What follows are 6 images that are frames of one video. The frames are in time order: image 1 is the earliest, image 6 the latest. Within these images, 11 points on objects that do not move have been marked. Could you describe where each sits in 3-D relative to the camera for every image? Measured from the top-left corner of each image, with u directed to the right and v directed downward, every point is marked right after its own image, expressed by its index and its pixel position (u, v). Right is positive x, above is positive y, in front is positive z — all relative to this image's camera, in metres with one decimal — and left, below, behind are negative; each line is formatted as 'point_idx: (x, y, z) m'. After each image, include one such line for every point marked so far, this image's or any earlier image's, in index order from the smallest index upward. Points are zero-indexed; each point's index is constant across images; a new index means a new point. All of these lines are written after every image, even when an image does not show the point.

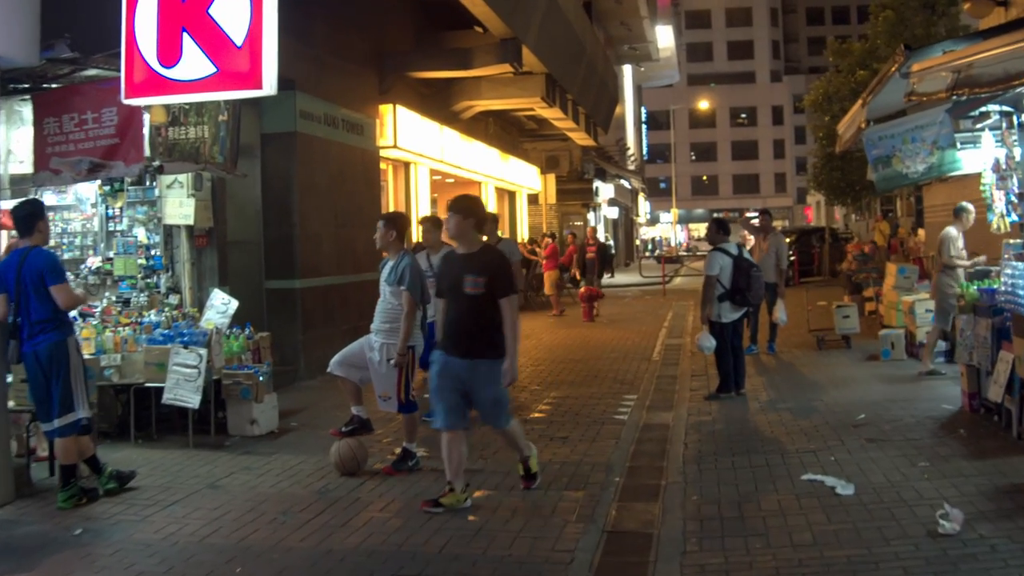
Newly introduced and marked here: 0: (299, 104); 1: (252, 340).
0: (-2.5, +2.2, +11.2) m
1: (-2.5, -0.5, +9.1) m
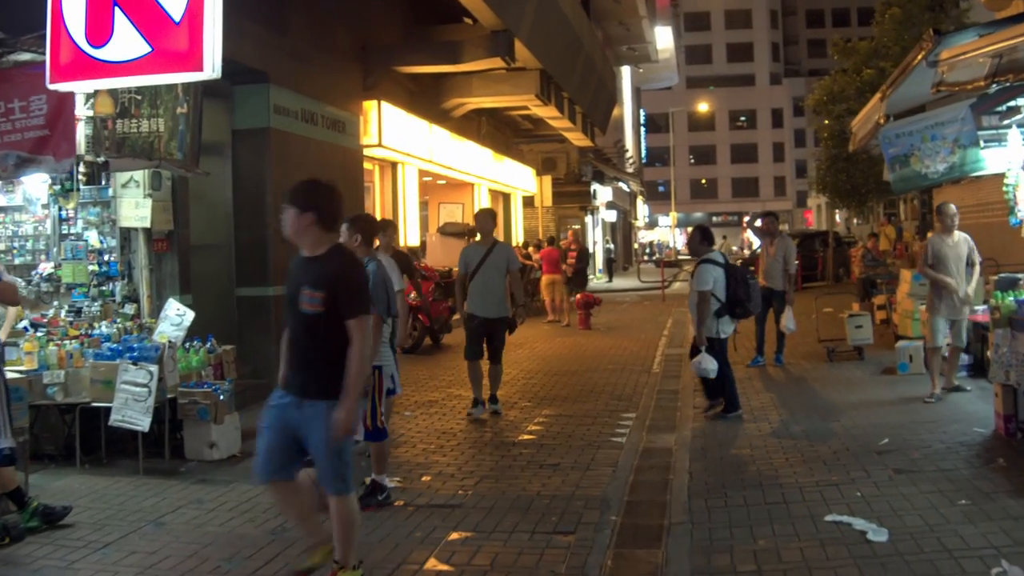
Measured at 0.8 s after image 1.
0: (-2.6, +2.1, +10.4) m
1: (-2.6, -0.6, +8.3) m
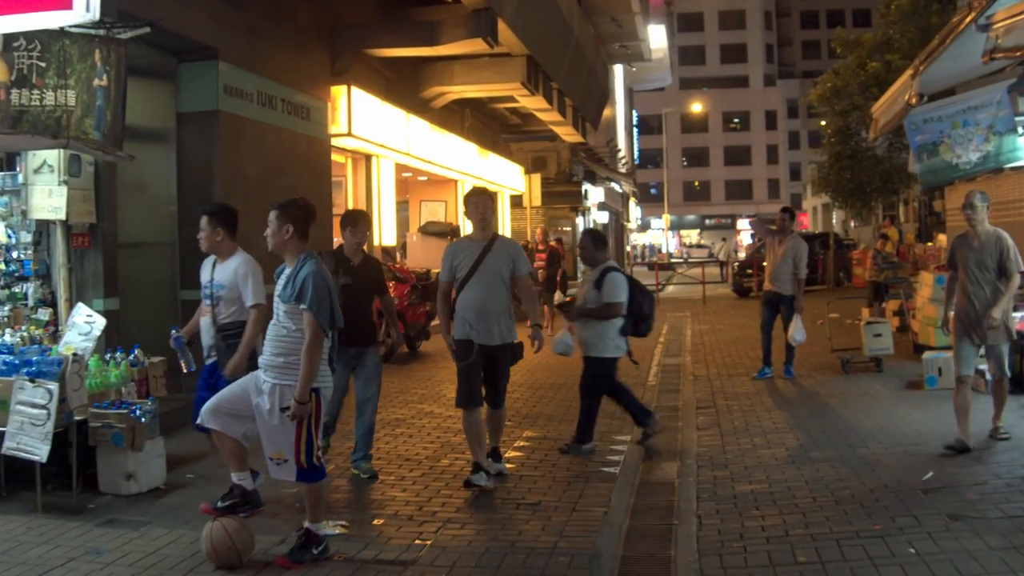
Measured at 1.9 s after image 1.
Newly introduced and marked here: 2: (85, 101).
0: (-2.8, +2.0, +9.2) m
1: (-2.8, -0.6, +7.0) m
2: (-3.0, +1.3, +6.7) m
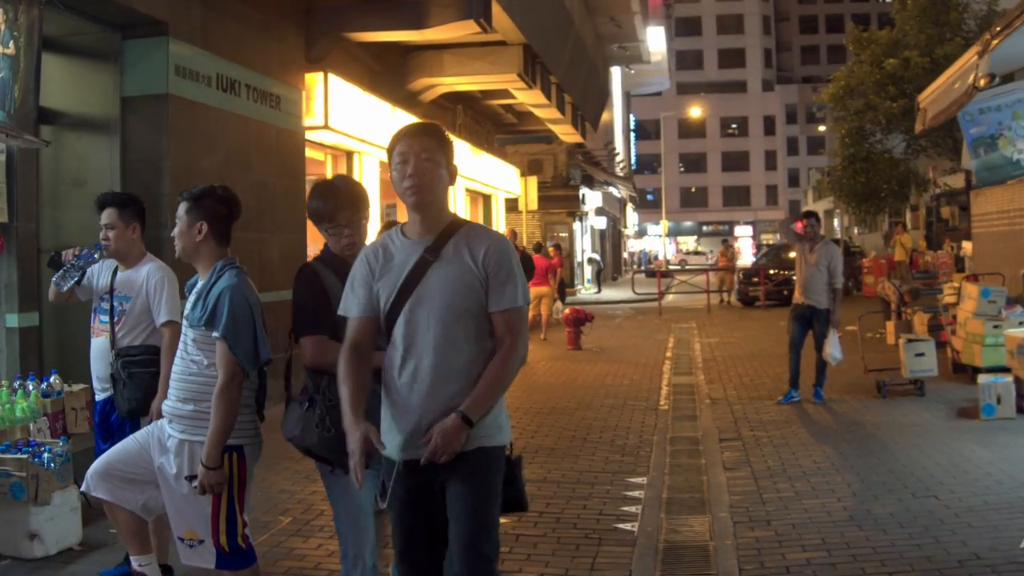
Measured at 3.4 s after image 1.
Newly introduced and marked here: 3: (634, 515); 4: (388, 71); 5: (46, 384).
0: (-2.8, +1.9, +8.0) m
1: (-2.8, -0.7, +5.8) m
2: (-3.1, +1.3, +5.4) m
3: (+0.7, -1.4, +5.8) m
4: (-1.7, +3.0, +13.3) m
5: (-2.9, -0.6, +5.9) m
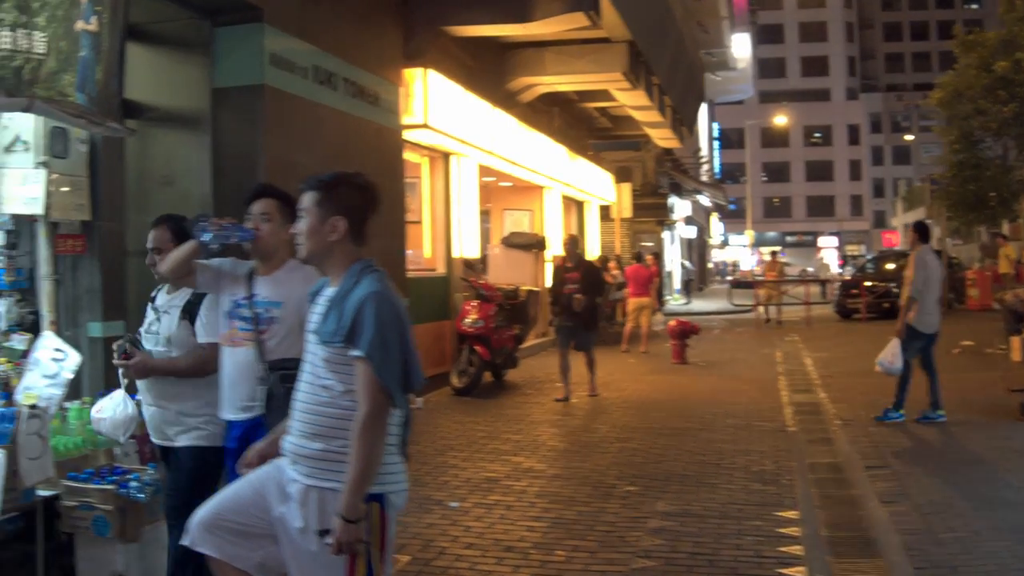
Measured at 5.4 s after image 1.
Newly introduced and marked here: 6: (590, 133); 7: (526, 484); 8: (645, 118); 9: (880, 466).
0: (-1.9, +1.9, +7.5) m
1: (-2.0, -0.7, +5.3) m
2: (-2.3, +1.2, +5.0) m
3: (+1.5, -1.4, +5.0) m
4: (-0.4, +2.9, +12.7) m
5: (-2.1, -0.6, +5.4) m
6: (+1.6, +3.3, +19.7) m
7: (+0.1, -1.3, +6.3) m
8: (+2.4, +3.1, +17.4) m
9: (+2.8, -1.3, +7.2) m
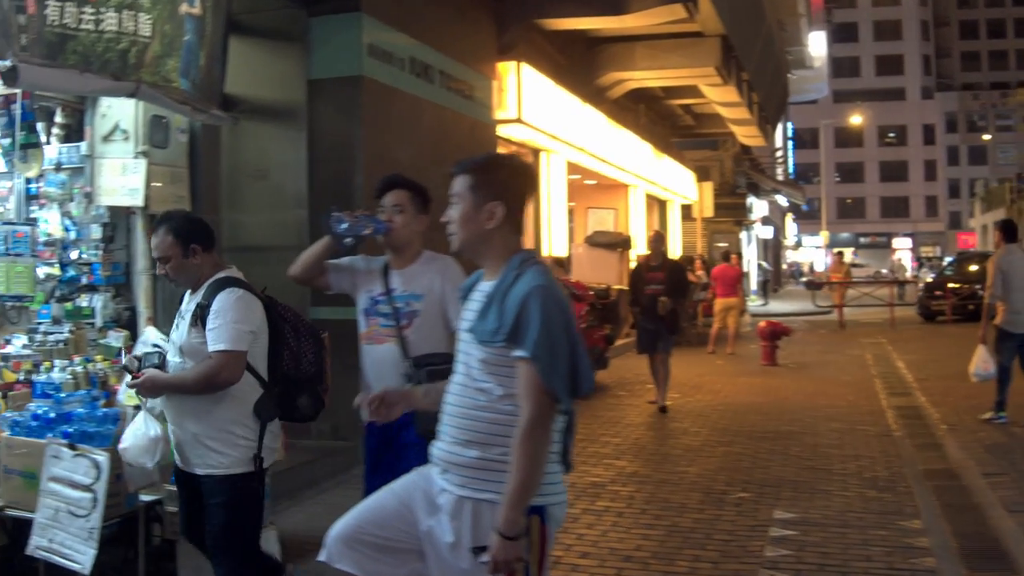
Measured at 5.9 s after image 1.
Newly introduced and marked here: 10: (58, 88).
0: (-1.1, +1.9, +7.4) m
1: (-1.4, -0.7, +5.2) m
2: (-1.7, +1.3, +4.9) m
3: (+2.1, -1.4, +4.6) m
4: (+0.8, +2.9, +12.5) m
5: (-1.5, -0.6, +5.3) m
6: (+3.2, +3.2, +19.3) m
7: (+0.8, -1.3, +6.1) m
8: (+3.9, +3.1, +16.9) m
9: (+3.5, -1.4, +6.8) m
10: (-2.1, +0.9, +4.4) m
